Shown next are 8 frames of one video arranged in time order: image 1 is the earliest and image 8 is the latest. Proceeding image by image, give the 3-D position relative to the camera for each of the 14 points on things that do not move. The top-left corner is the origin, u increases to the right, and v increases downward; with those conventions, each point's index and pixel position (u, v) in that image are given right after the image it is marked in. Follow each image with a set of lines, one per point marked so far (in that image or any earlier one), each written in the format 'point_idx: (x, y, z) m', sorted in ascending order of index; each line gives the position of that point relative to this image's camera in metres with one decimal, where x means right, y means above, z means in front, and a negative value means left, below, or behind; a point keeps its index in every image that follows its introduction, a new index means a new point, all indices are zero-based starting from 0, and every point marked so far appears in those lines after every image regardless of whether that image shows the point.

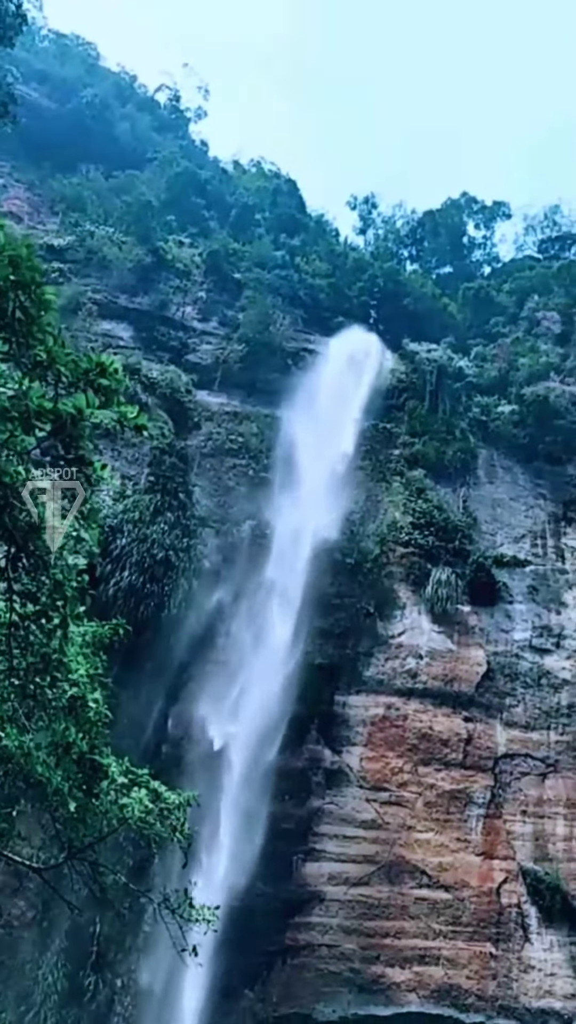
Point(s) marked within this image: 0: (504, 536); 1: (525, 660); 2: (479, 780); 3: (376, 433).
0: (+3.2, -0.4, +12.0) m
1: (+3.3, -2.1, +11.0) m
2: (+2.5, -3.5, +10.2) m
3: (+1.3, +1.3, +13.0) m
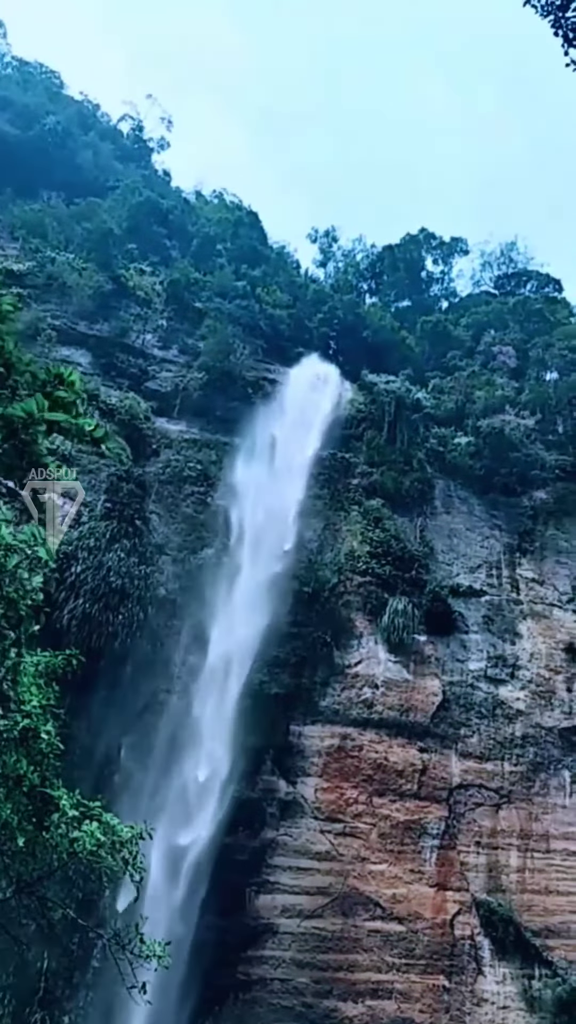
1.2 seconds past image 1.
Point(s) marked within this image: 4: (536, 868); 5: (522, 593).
0: (+2.6, -0.8, +12.1) m
1: (+2.7, -2.5, +11.1) m
2: (+1.9, -3.9, +10.2) m
3: (+0.7, +0.8, +13.0) m
4: (+3.2, -4.5, +10.0) m
5: (+3.5, -1.2, +12.0) m
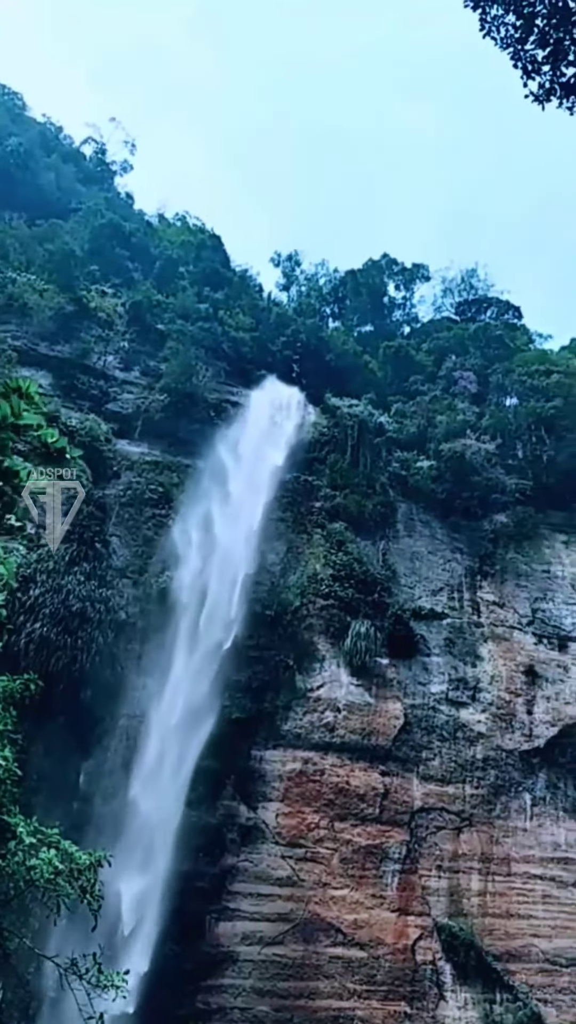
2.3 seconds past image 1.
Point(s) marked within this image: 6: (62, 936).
0: (+2.0, -1.2, +12.2) m
1: (+2.2, -2.9, +11.1) m
2: (+1.4, -4.2, +10.2) m
3: (+0.1, +0.4, +13.0) m
4: (+2.7, -4.8, +10.0) m
5: (+3.0, -1.6, +12.0) m
6: (-2.7, -5.1, +9.4) m
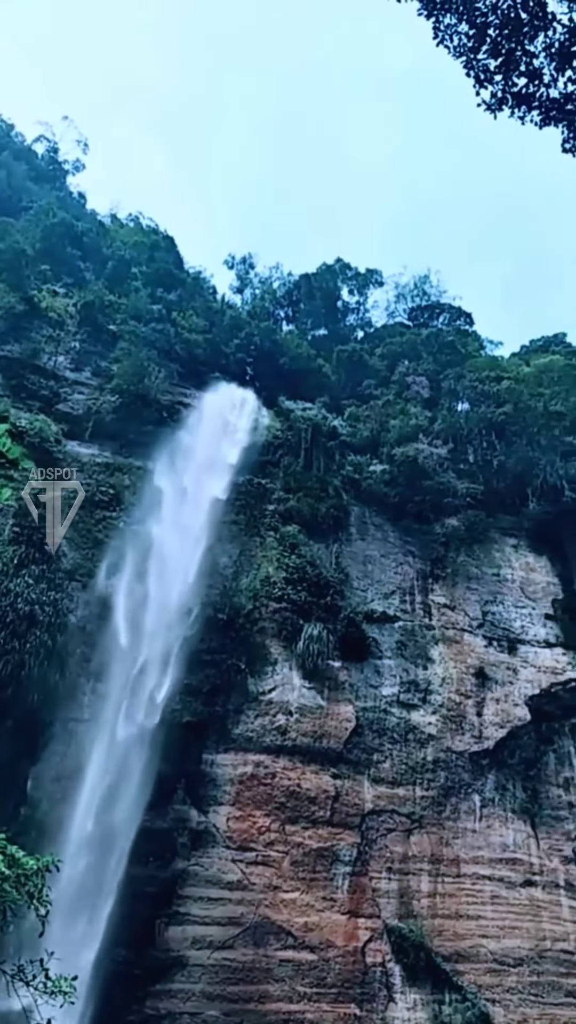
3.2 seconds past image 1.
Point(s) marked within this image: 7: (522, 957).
0: (+1.3, -1.2, +12.2) m
1: (+1.5, -2.9, +11.2) m
2: (+0.8, -4.2, +10.2) m
3: (-0.6, +0.4, +13.0) m
4: (+2.1, -4.9, +10.0) m
5: (+2.3, -1.7, +12.1) m
6: (-3.3, -5.1, +9.3) m
7: (+3.0, -5.5, +9.8) m
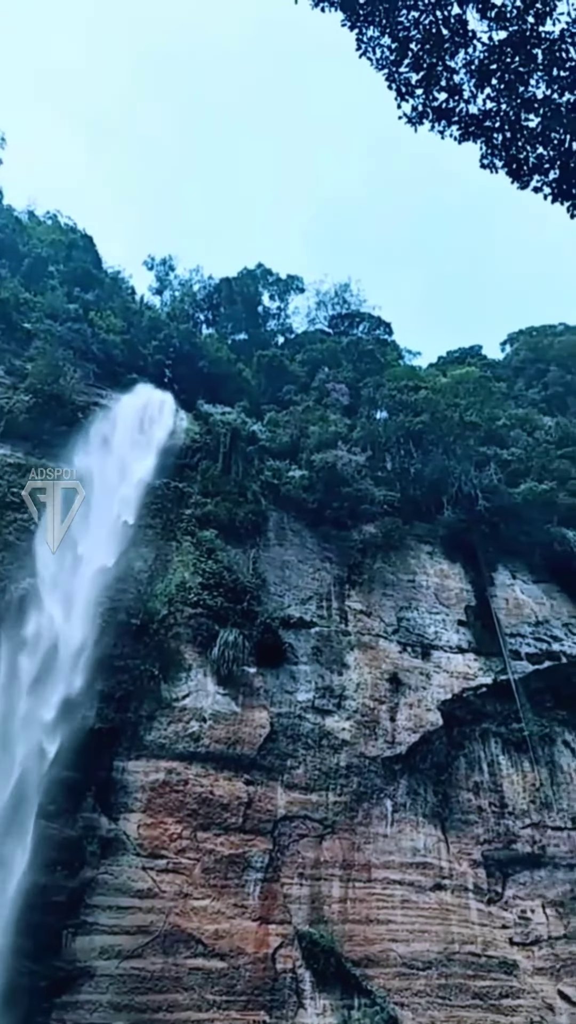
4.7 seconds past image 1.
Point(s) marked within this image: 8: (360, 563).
0: (+0.1, -1.3, +12.2) m
1: (+0.3, -3.0, +11.2) m
2: (-0.4, -4.3, +10.2) m
3: (-1.9, +0.3, +12.9) m
4: (+0.9, -5.0, +10.1) m
5: (+1.0, -1.8, +12.2) m
6: (-4.5, -5.1, +9.0) m
7: (+1.8, -5.6, +9.9) m
8: (+1.2, -0.8, +12.9) m
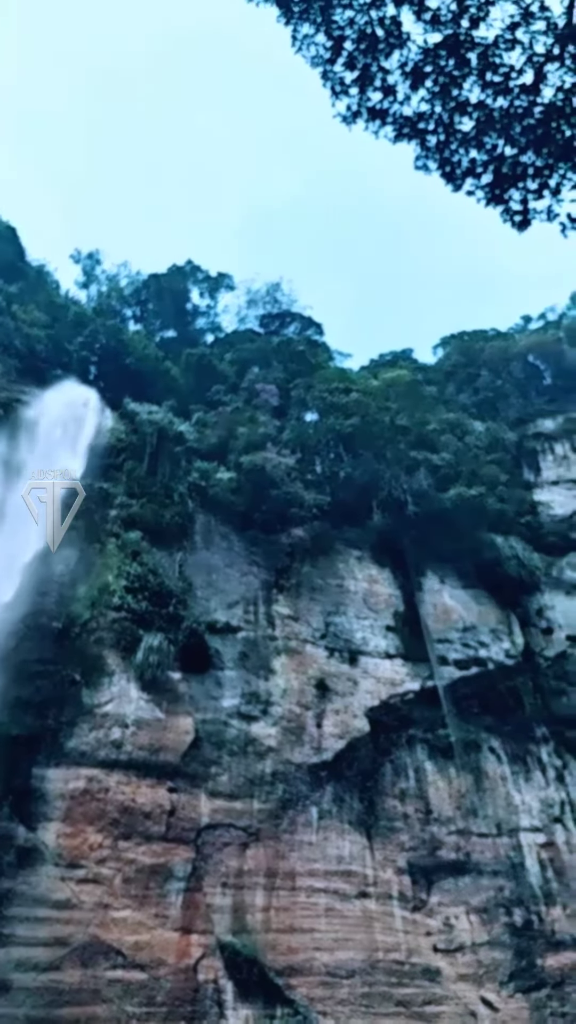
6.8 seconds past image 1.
0: (-1.0, -1.4, +12.0) m
1: (-0.8, -3.0, +11.0) m
2: (-1.4, -4.3, +9.9) m
3: (-3.0, +0.3, +12.6) m
4: (-0.1, -5.0, +9.9) m
5: (-0.1, -1.8, +12.0) m
6: (-5.4, -5.1, +8.6) m
7: (+0.8, -5.7, +9.8) m
8: (+0.1, -0.9, +12.8) m
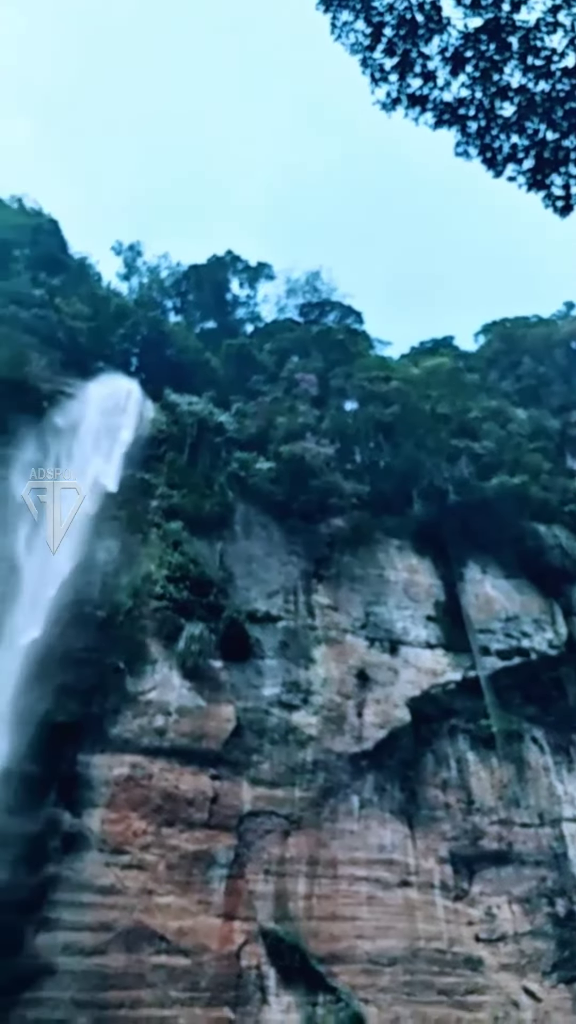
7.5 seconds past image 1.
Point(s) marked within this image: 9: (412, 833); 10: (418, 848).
0: (-0.4, -1.2, +12.1) m
1: (-0.2, -2.9, +11.0) m
2: (-0.9, -4.2, +10.0) m
3: (-2.4, +0.5, +12.7) m
4: (+0.4, -4.9, +10.0) m
5: (+0.5, -1.6, +12.0) m
6: (-4.9, -5.0, +8.8) m
7: (+1.3, -5.6, +9.8) m
8: (+0.8, -0.7, +12.8) m
9: (+1.7, -4.4, +10.8) m
10: (+1.8, -4.6, +10.7) m
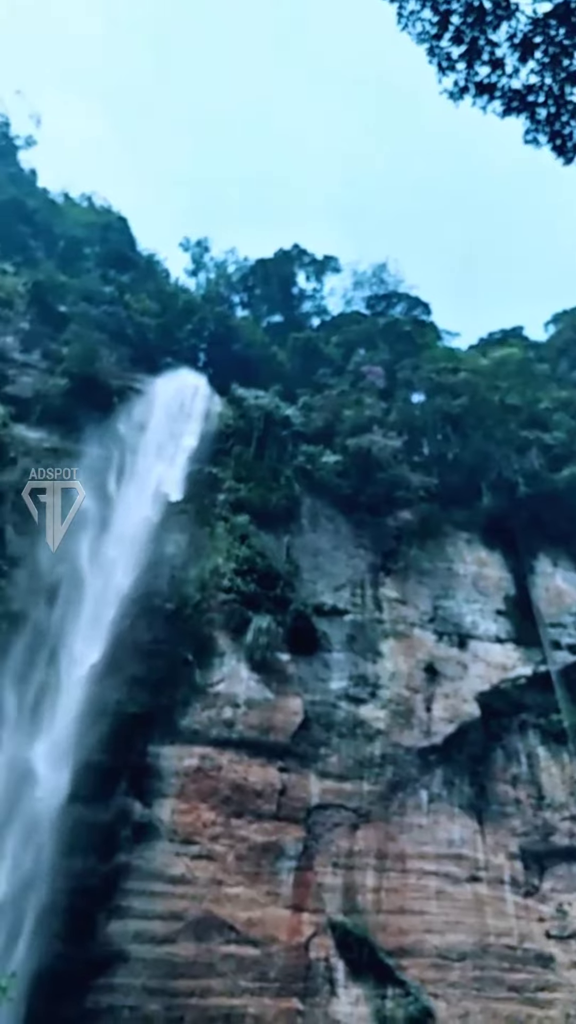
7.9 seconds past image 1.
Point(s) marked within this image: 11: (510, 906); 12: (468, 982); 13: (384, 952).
0: (+0.6, -1.1, +12.1) m
1: (+0.8, -2.8, +11.1) m
2: (0.0, -4.1, +10.1) m
3: (-1.4, +0.6, +12.8) m
4: (+1.3, -4.8, +10.0) m
5: (+1.5, -1.5, +12.0) m
6: (-4.1, -4.9, +9.1) m
7: (+2.2, -5.5, +9.7) m
8: (+1.8, -0.6, +12.7) m
9: (+2.6, -4.3, +10.8) m
10: (+2.7, -4.5, +10.7) m
11: (+2.9, -5.2, +10.3) m
12: (+2.2, -5.7, +9.5) m
13: (+1.2, -5.3, +9.5) m
